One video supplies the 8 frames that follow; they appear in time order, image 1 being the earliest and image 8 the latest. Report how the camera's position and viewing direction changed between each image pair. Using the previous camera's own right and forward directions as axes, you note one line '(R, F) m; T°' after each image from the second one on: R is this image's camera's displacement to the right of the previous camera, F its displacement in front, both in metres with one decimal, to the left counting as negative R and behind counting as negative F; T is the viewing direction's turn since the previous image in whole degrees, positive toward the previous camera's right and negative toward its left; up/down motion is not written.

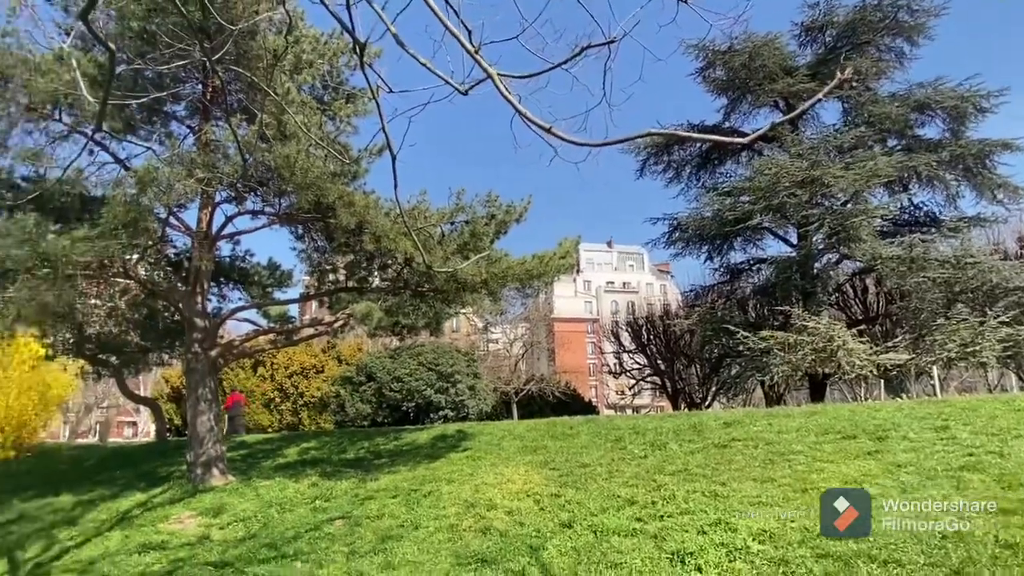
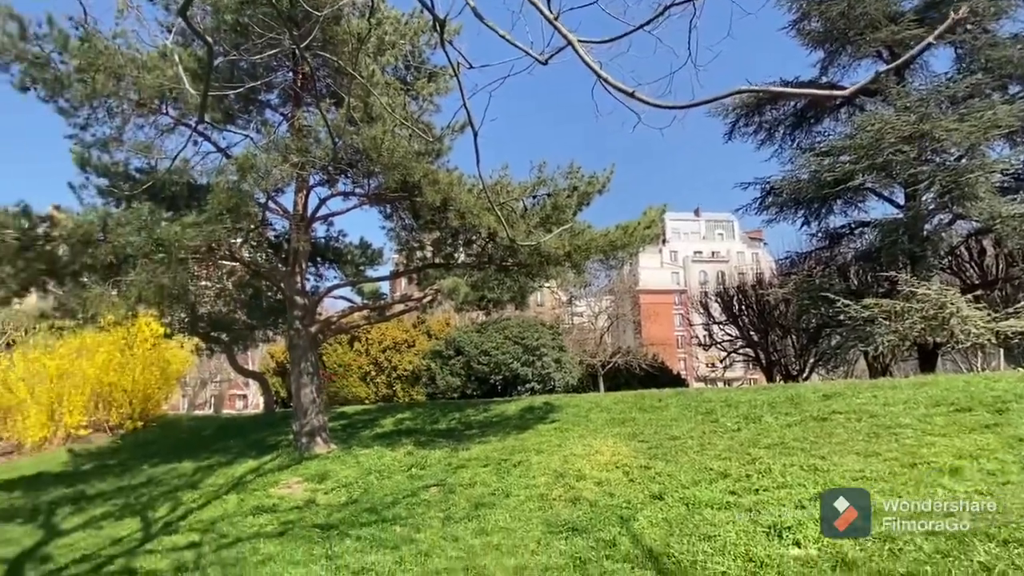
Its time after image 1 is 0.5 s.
(0.0, 0.0) m; -7°
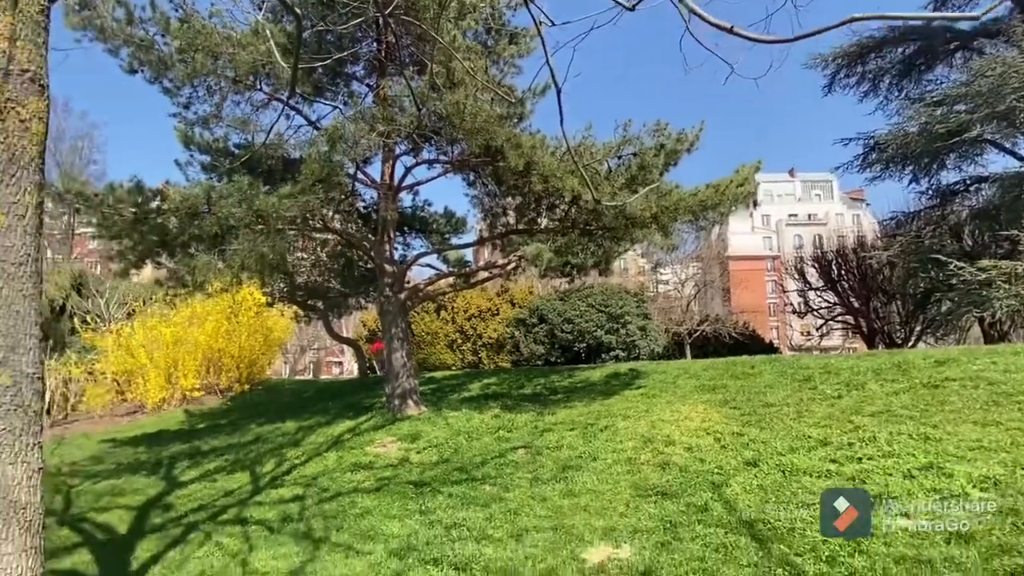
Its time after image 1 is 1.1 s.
(0.0, 0.0) m; -7°
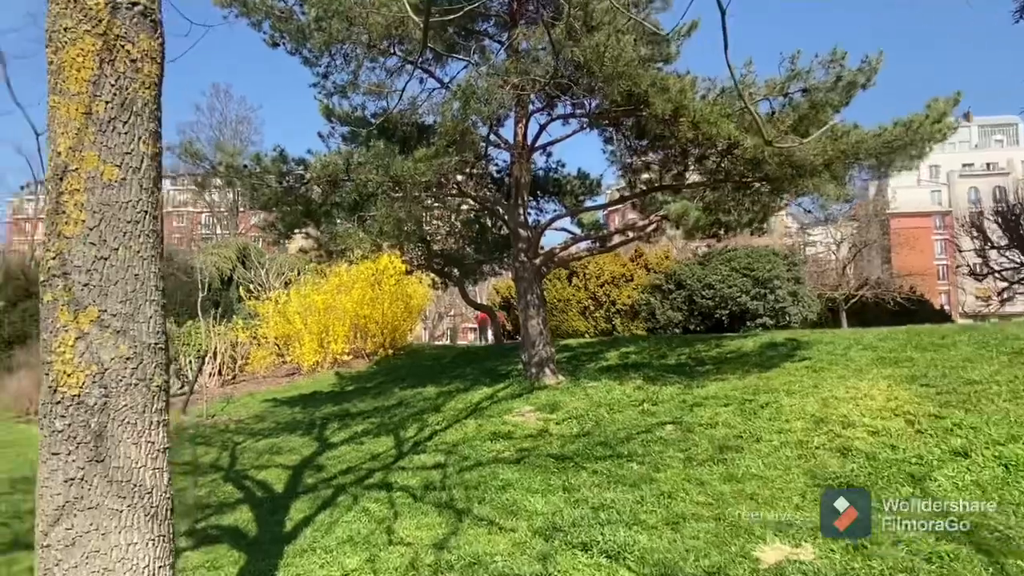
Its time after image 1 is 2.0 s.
(-0.1, +0.4) m; -11°
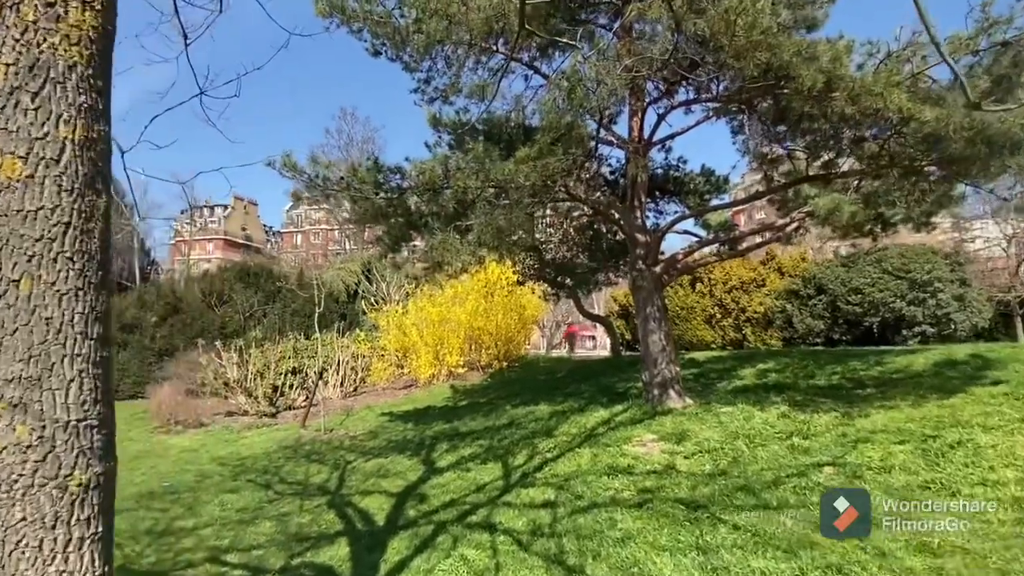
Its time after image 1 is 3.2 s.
(0.0, +0.8) m; -10°
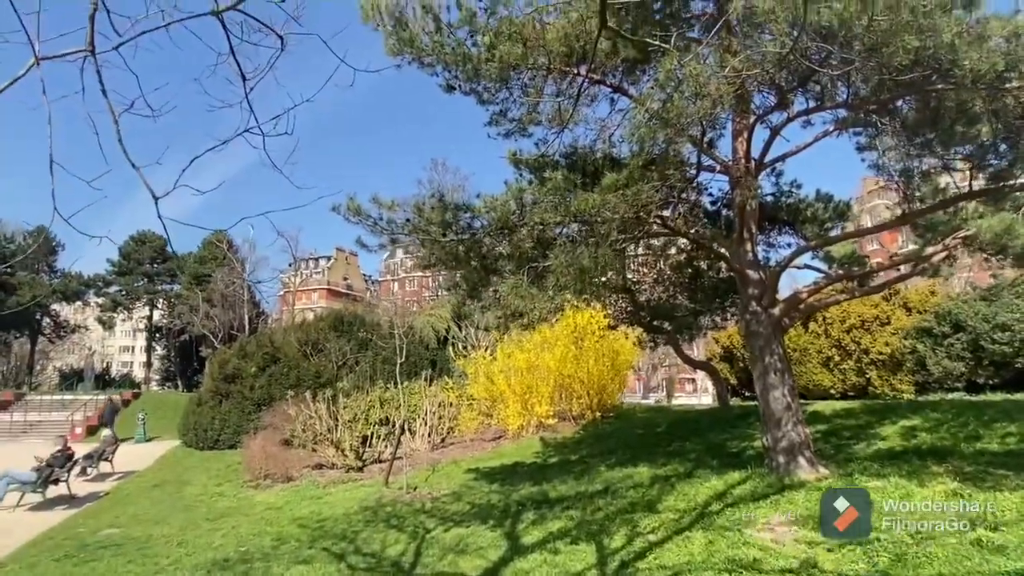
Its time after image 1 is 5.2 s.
(0.0, +0.9) m; -8°
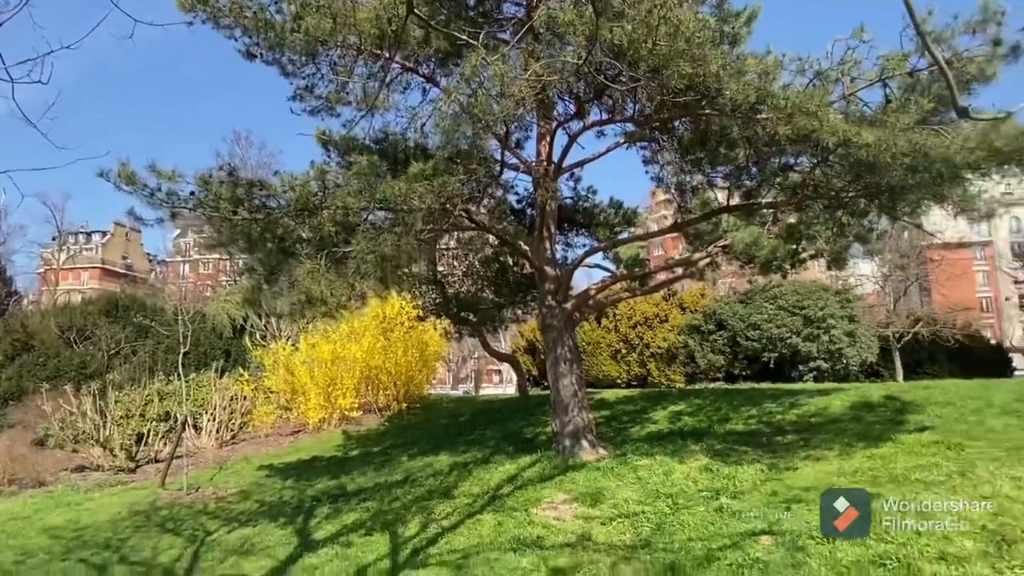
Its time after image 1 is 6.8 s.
(+0.1, 0.0) m; +16°
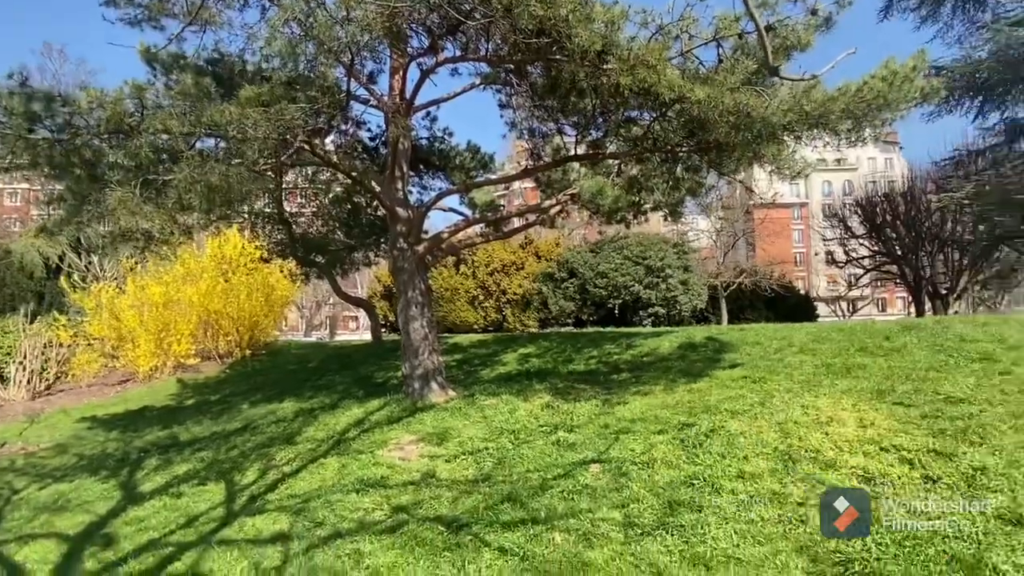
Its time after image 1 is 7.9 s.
(+0.1, 0.0) m; +12°
